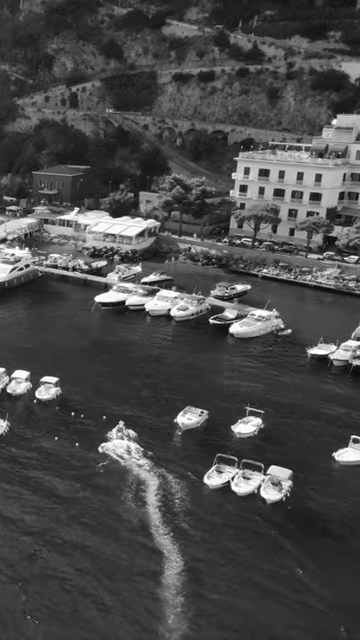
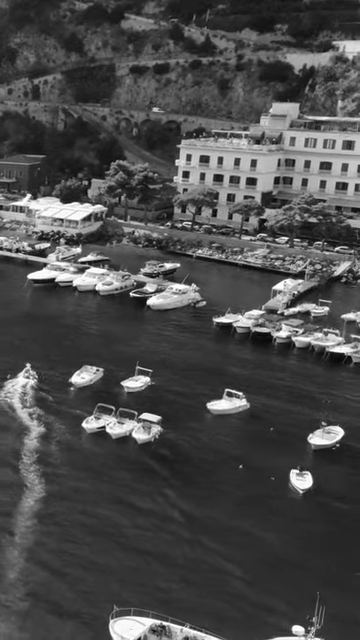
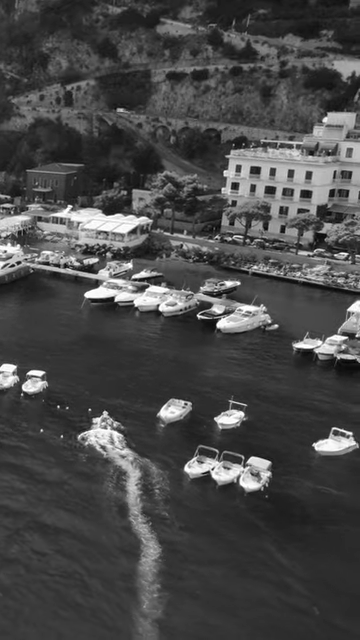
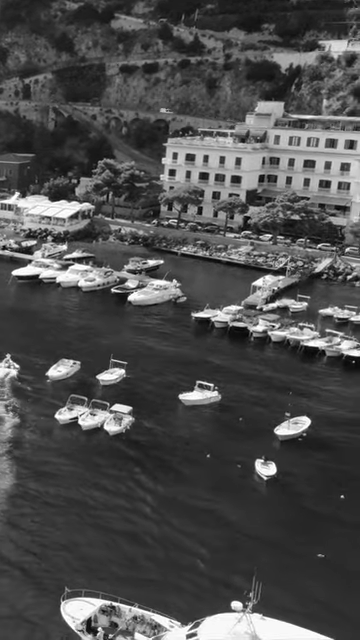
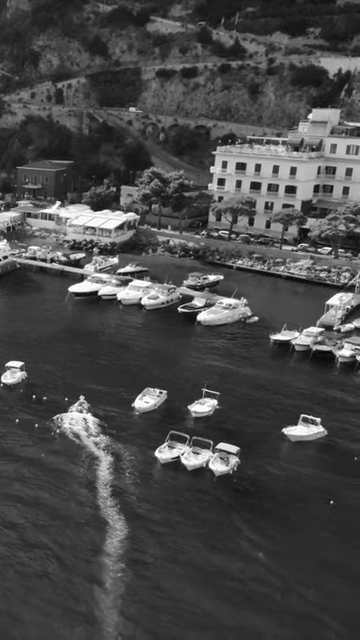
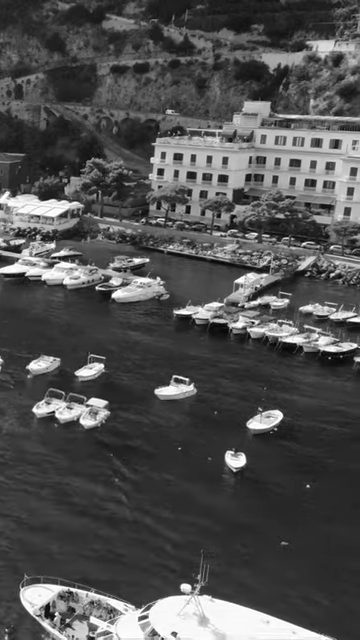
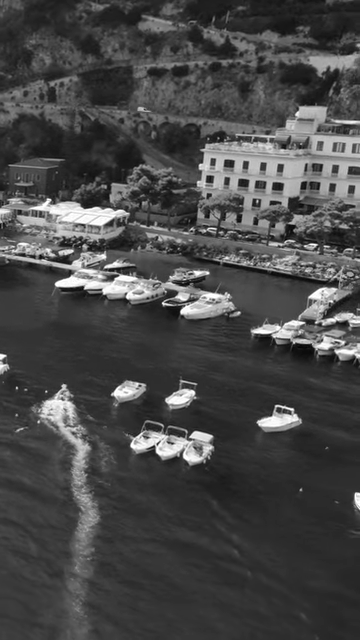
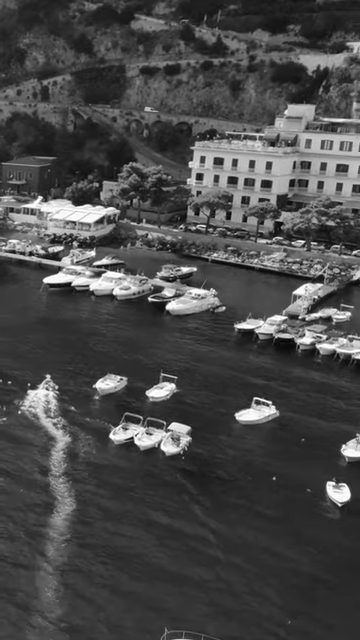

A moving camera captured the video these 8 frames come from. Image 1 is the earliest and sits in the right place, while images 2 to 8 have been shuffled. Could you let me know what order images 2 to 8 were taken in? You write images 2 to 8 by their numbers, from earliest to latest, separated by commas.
3, 5, 7, 8, 2, 4, 6
